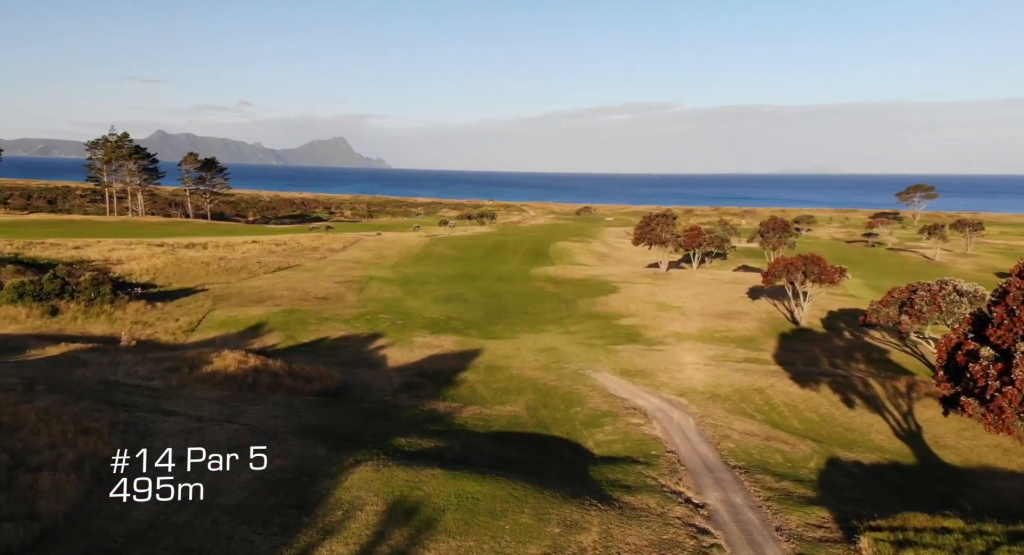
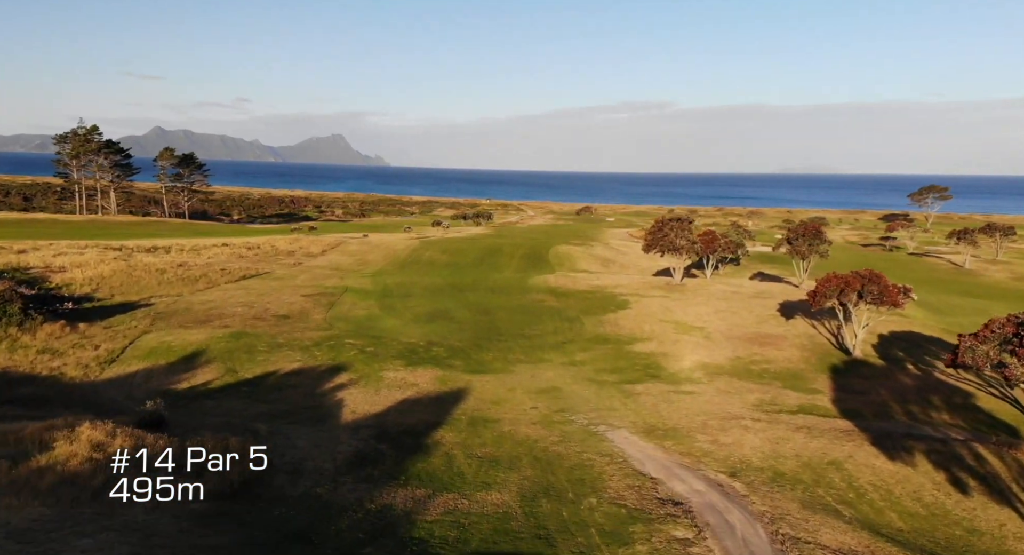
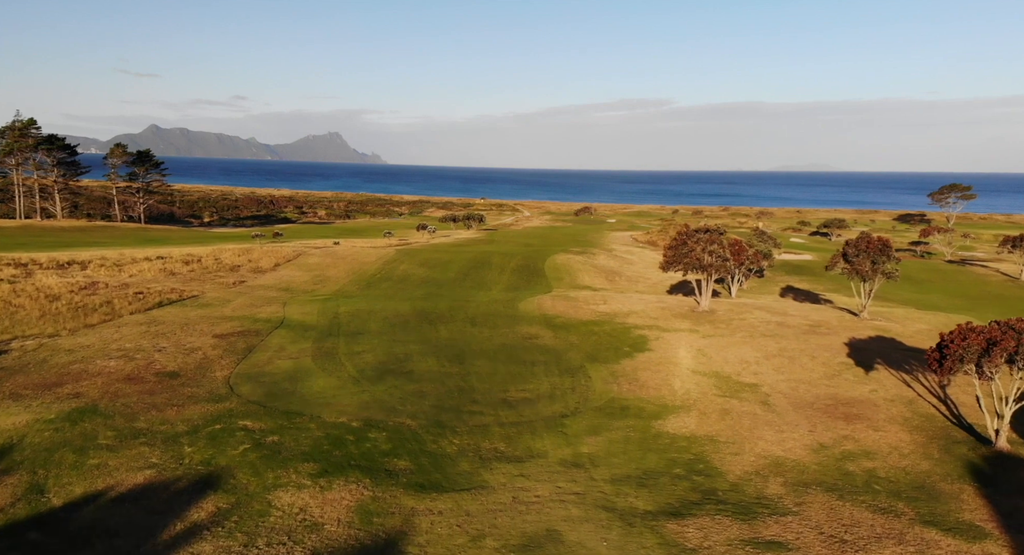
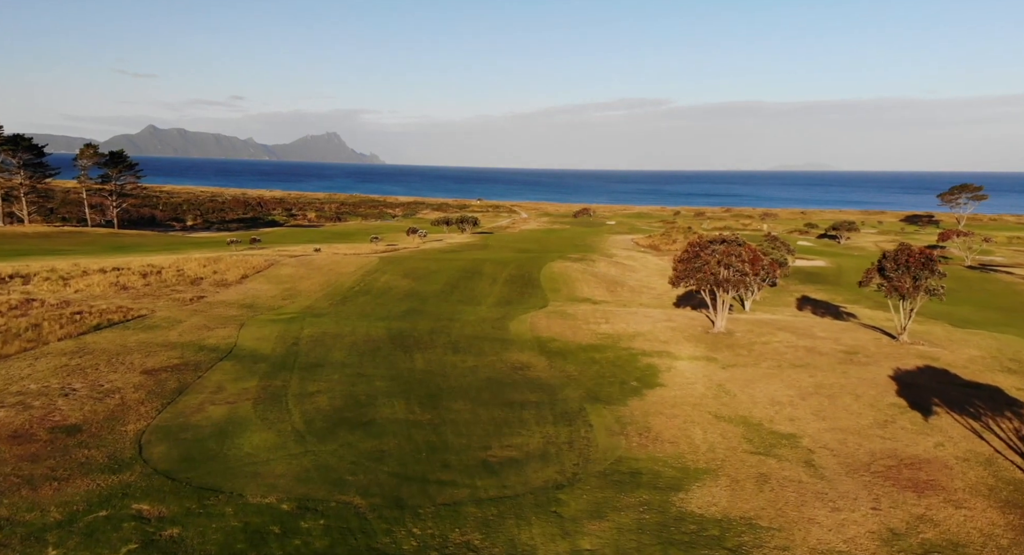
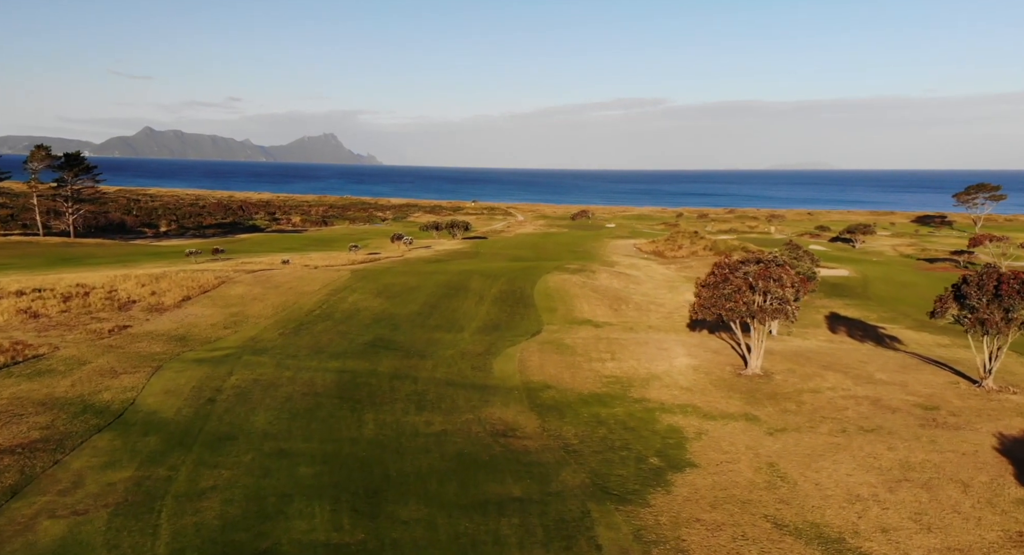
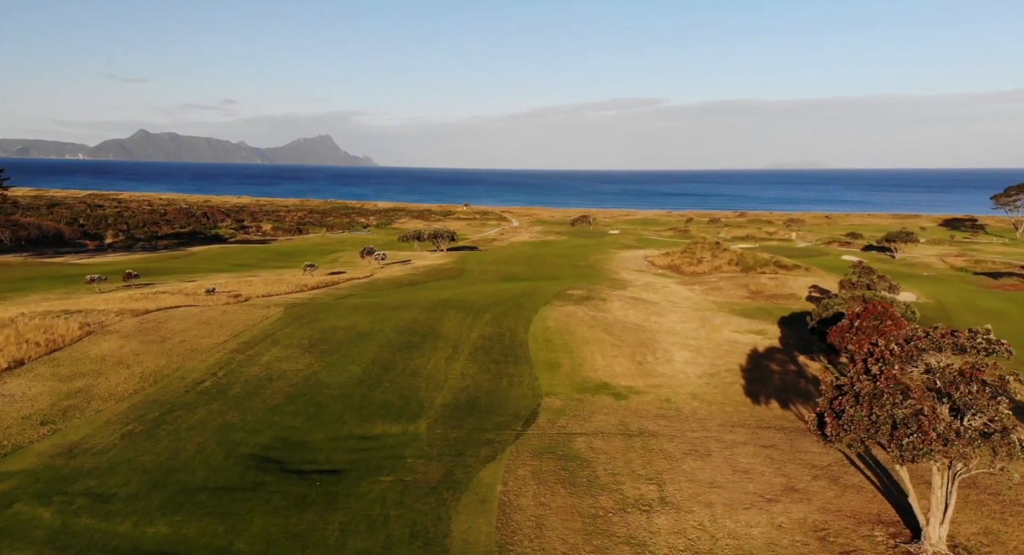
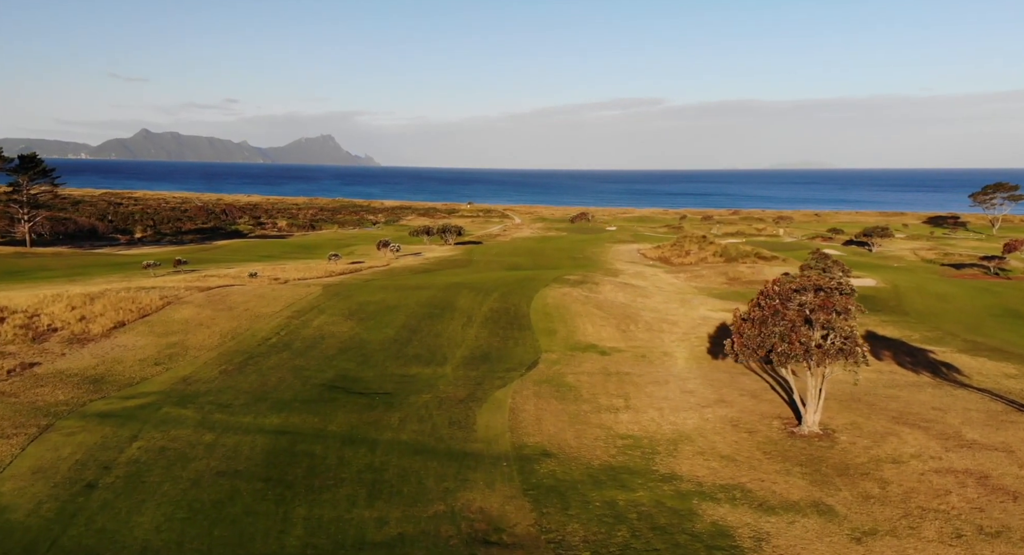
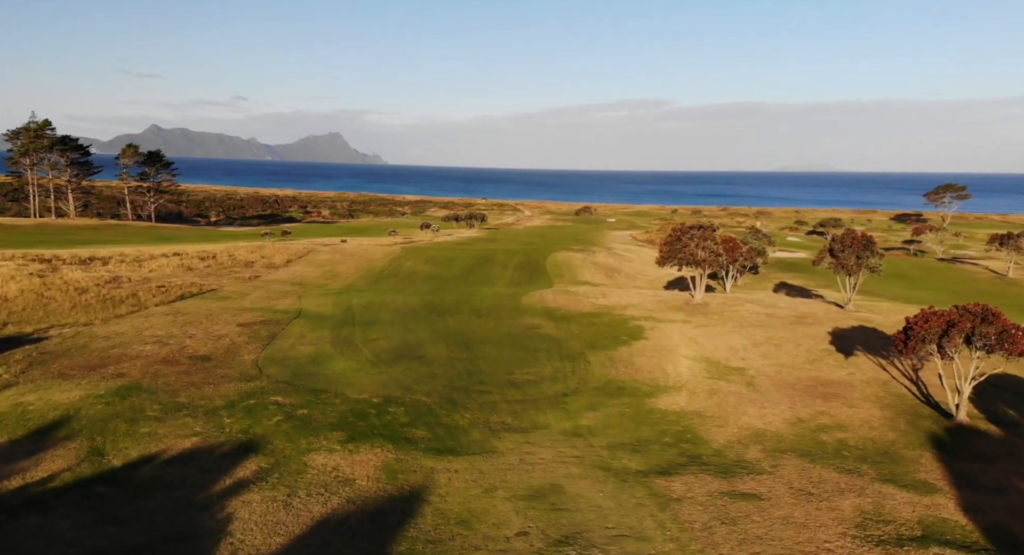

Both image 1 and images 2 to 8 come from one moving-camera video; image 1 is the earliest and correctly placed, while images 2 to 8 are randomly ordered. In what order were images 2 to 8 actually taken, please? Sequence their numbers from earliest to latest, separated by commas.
2, 8, 3, 4, 5, 7, 6
